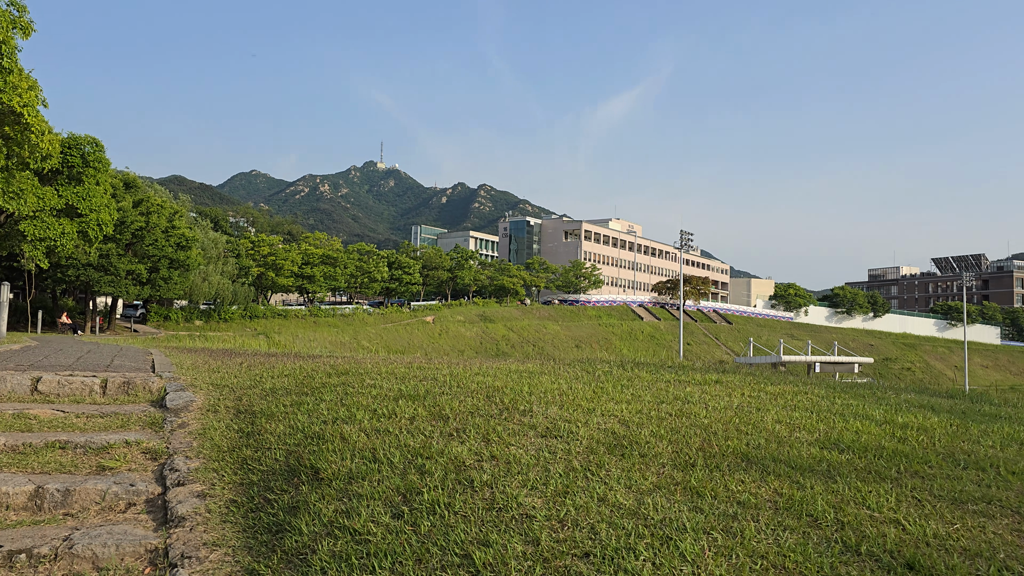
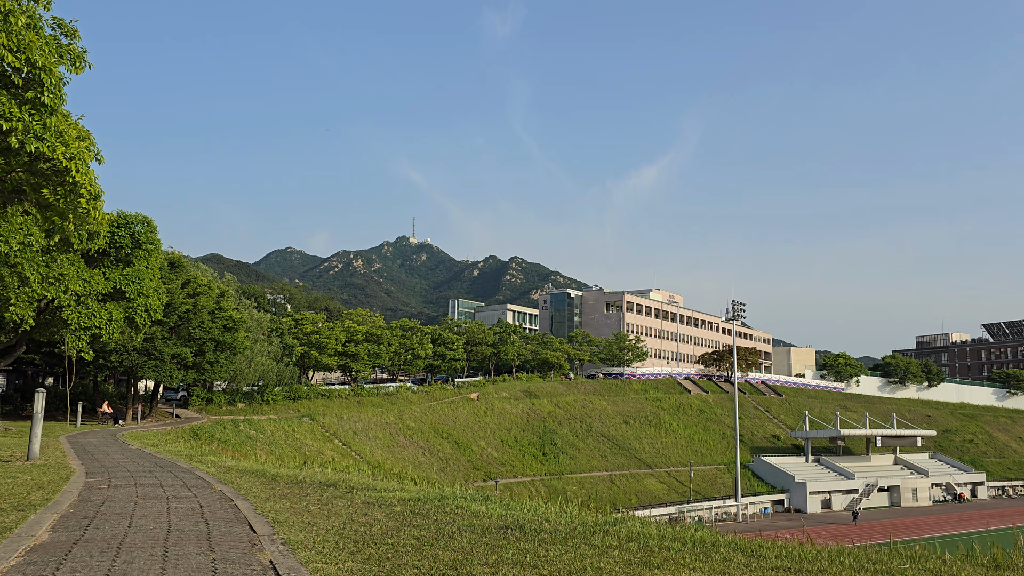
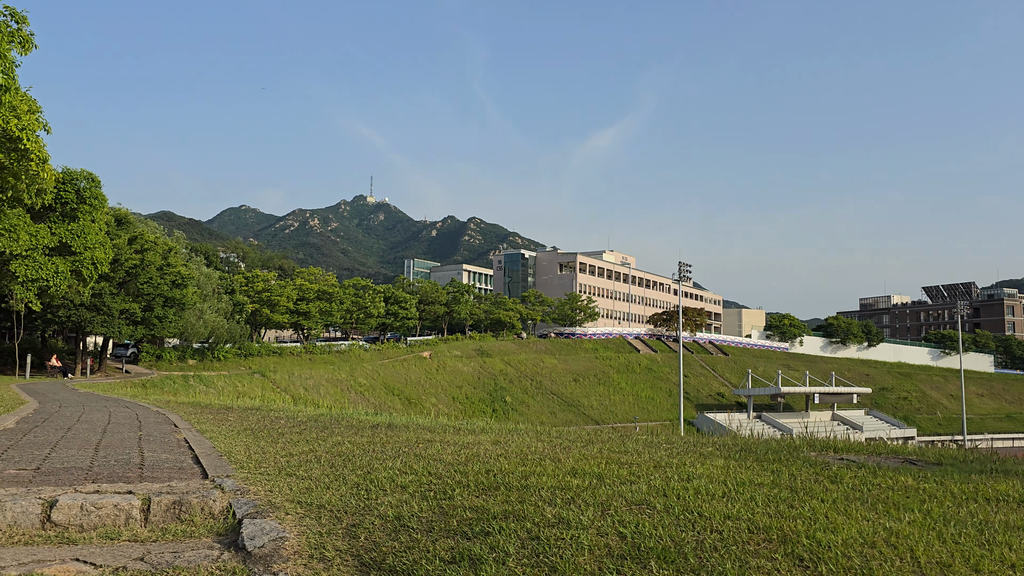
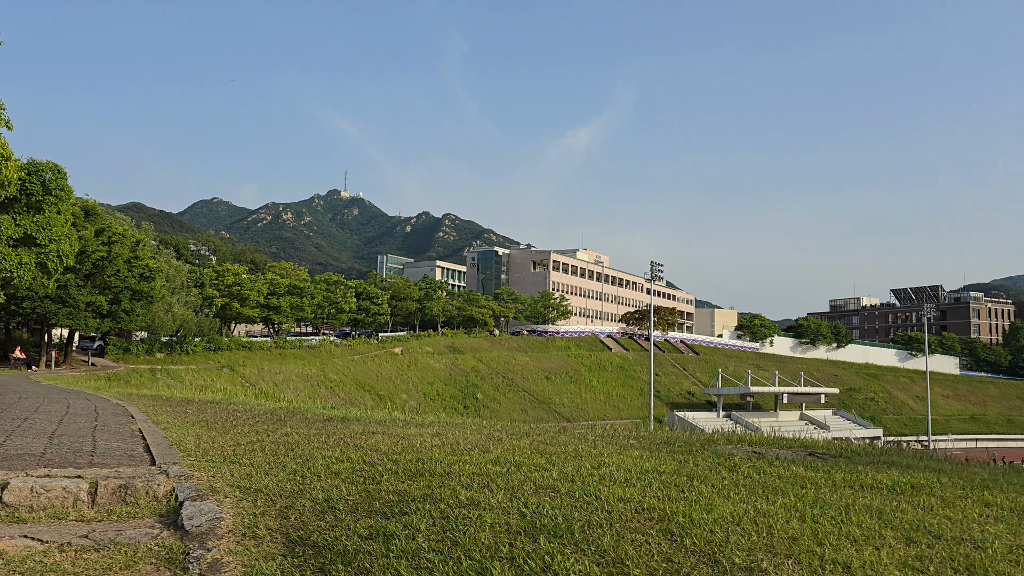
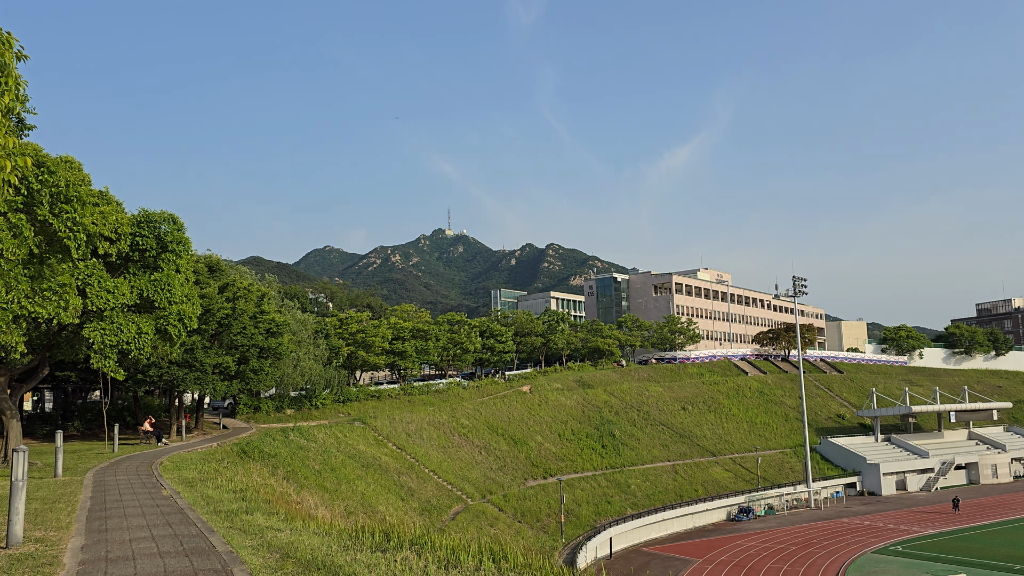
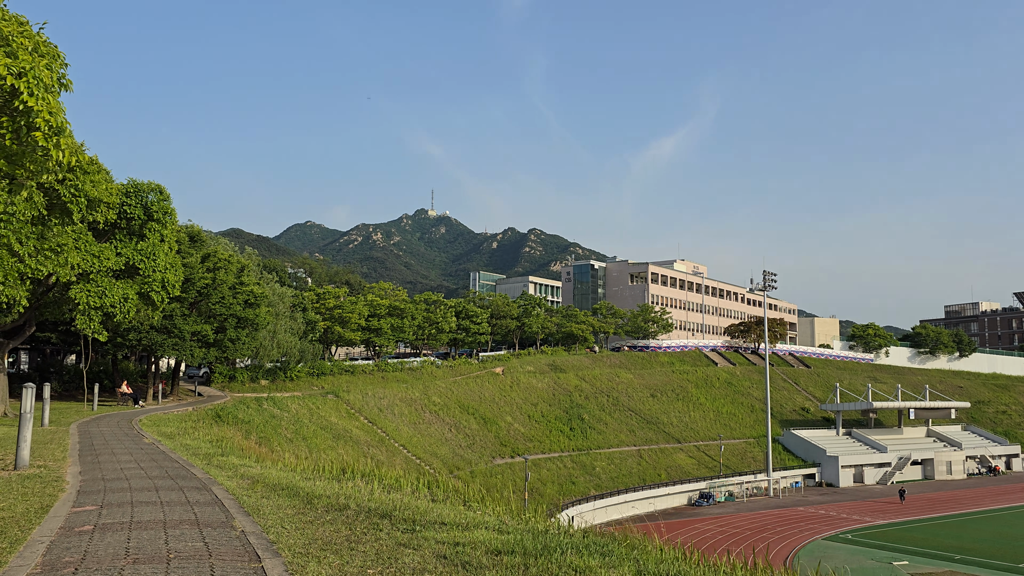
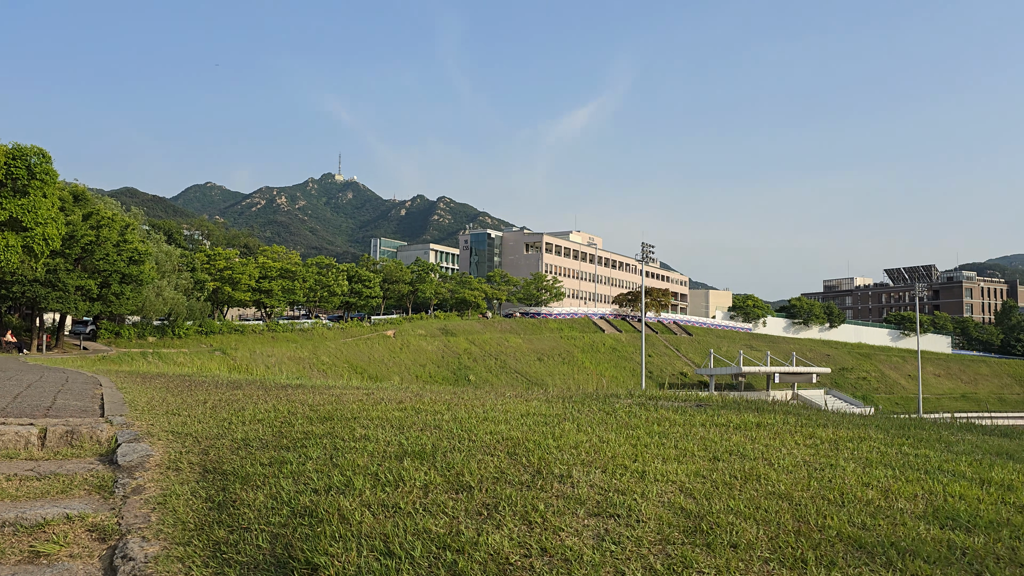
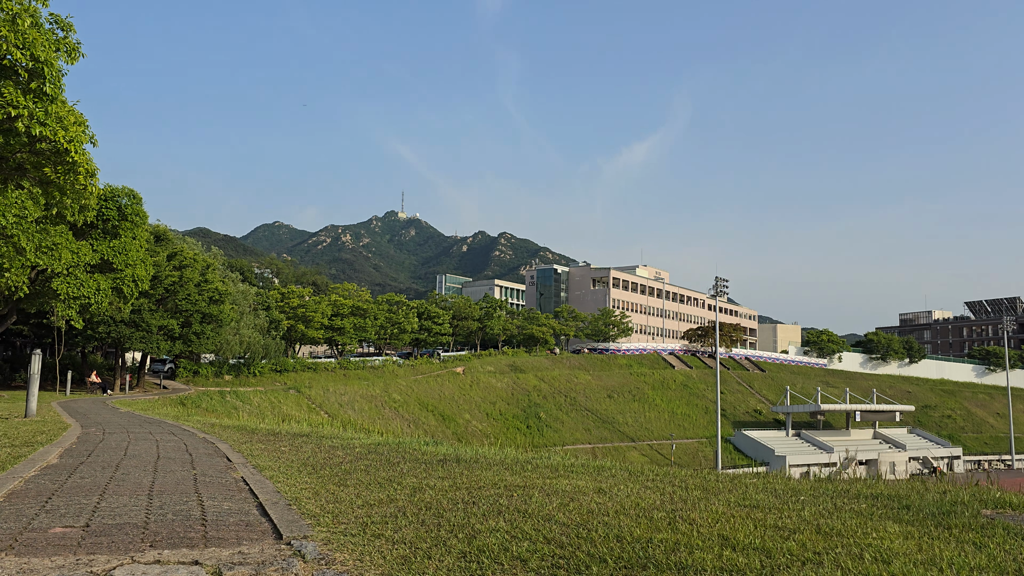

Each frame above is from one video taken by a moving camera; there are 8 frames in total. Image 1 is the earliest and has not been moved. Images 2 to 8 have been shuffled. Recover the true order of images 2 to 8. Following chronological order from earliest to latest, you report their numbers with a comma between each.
7, 4, 3, 8, 2, 6, 5
